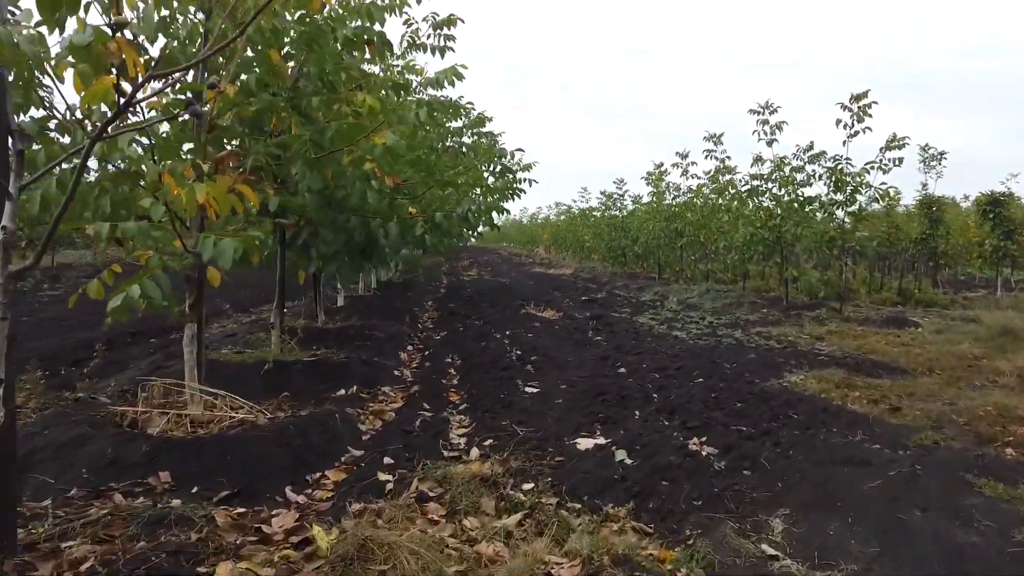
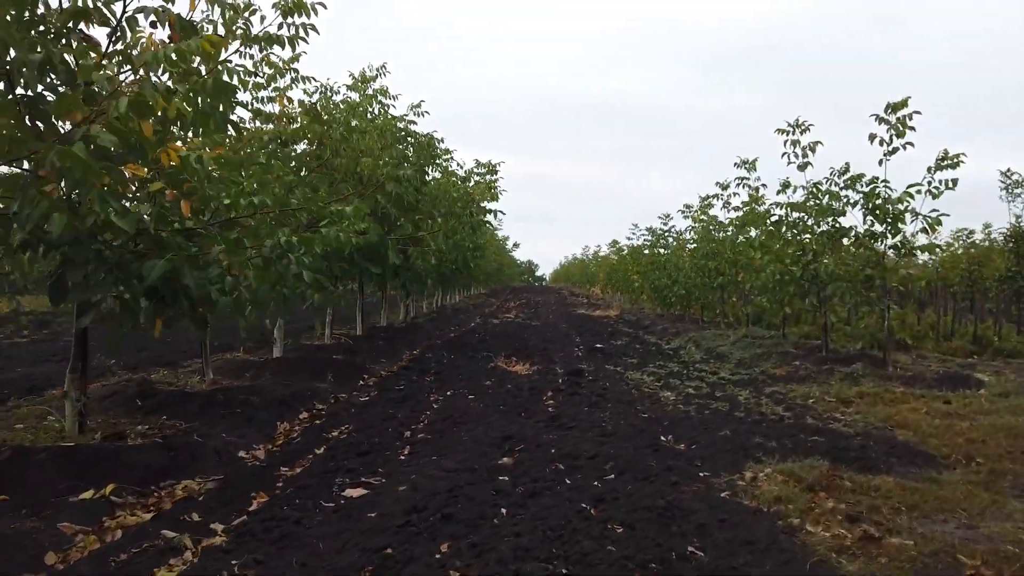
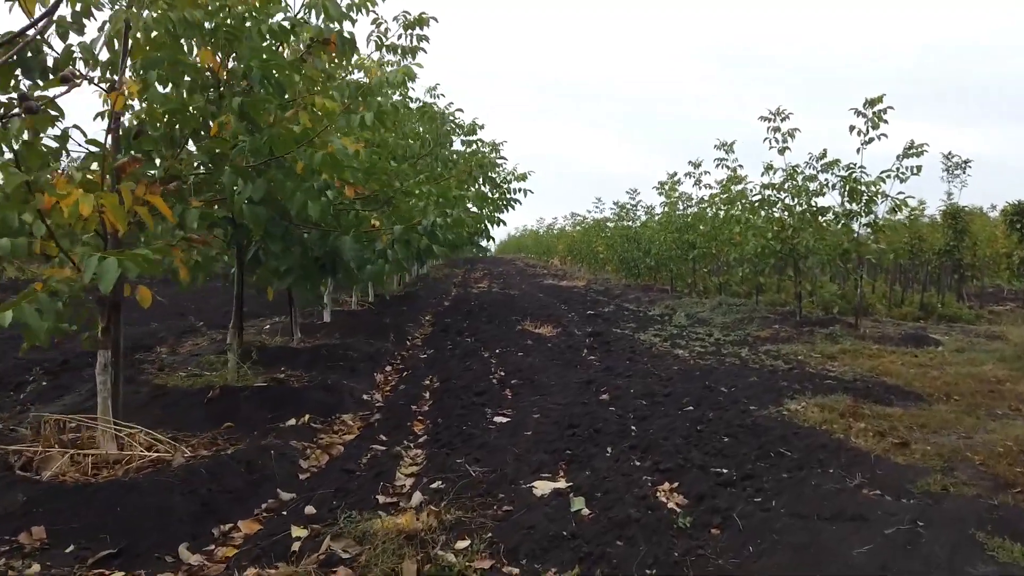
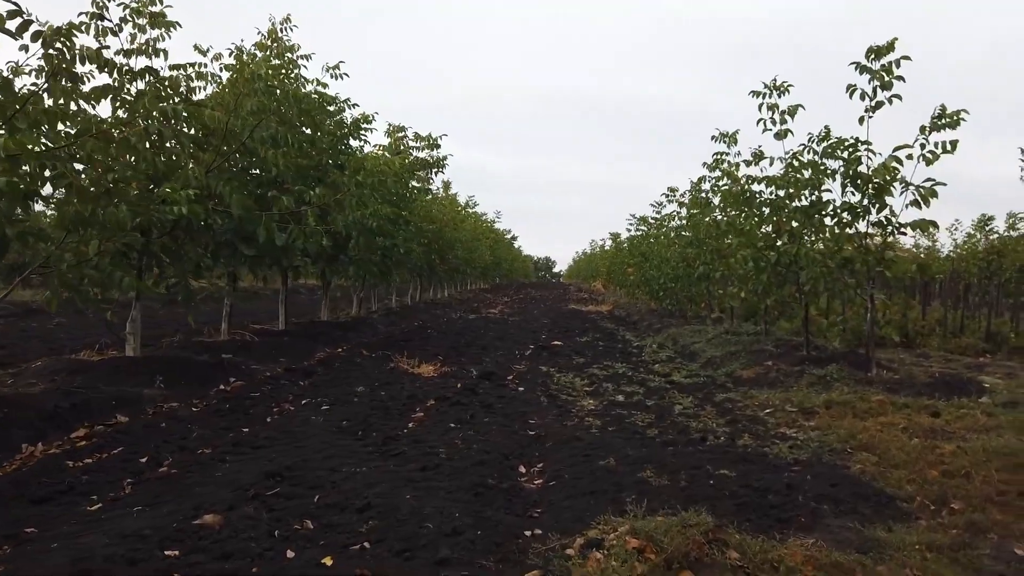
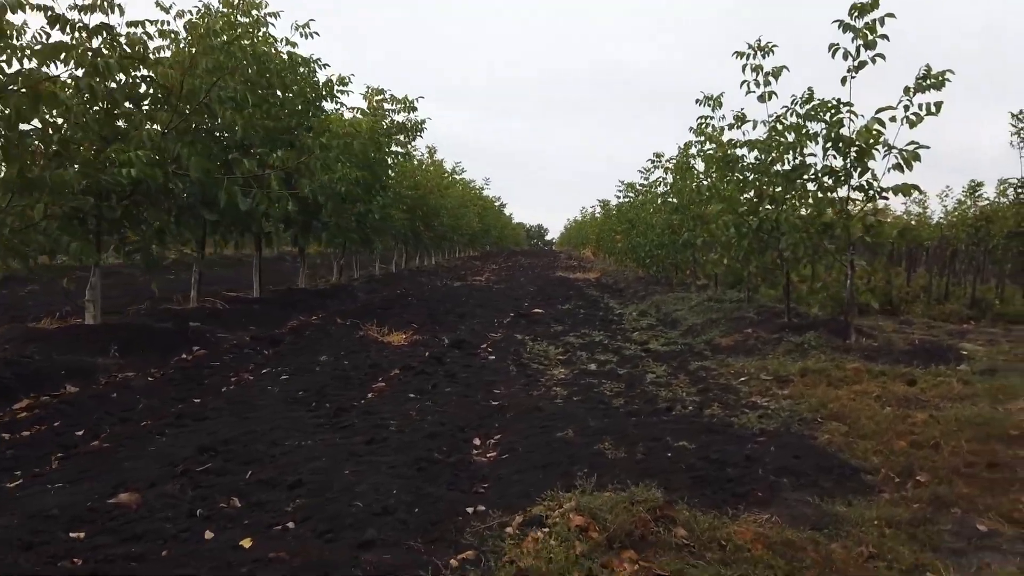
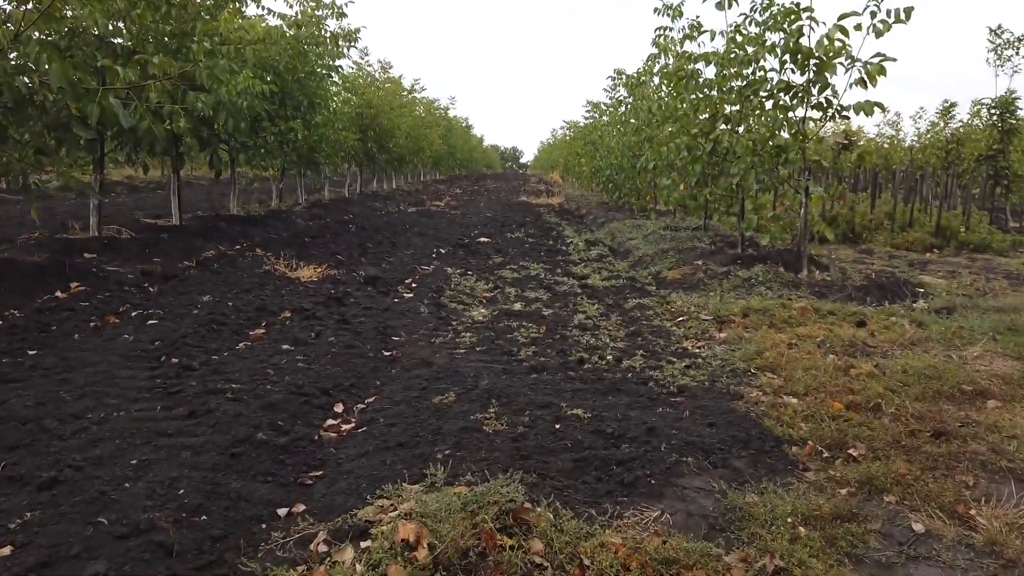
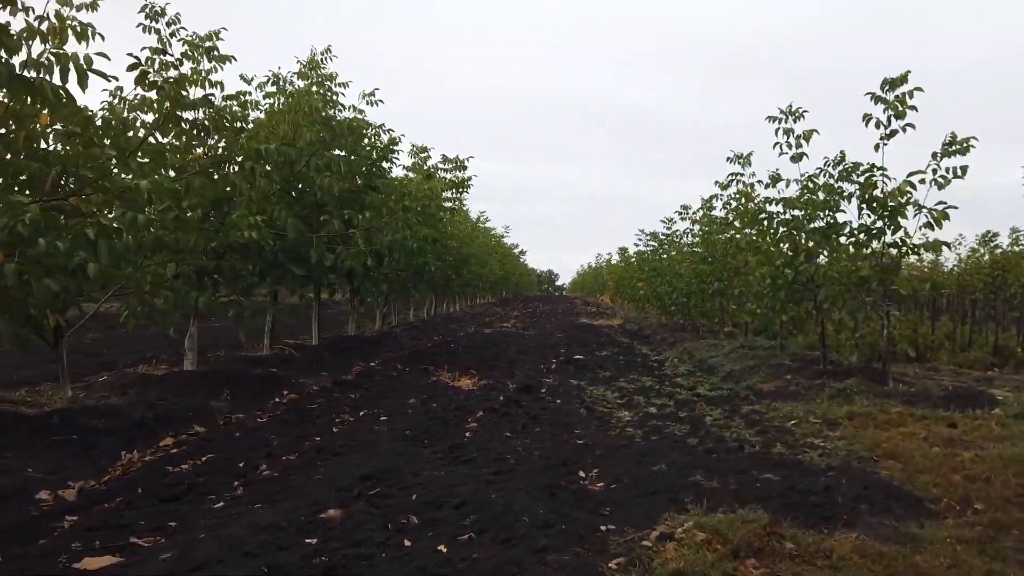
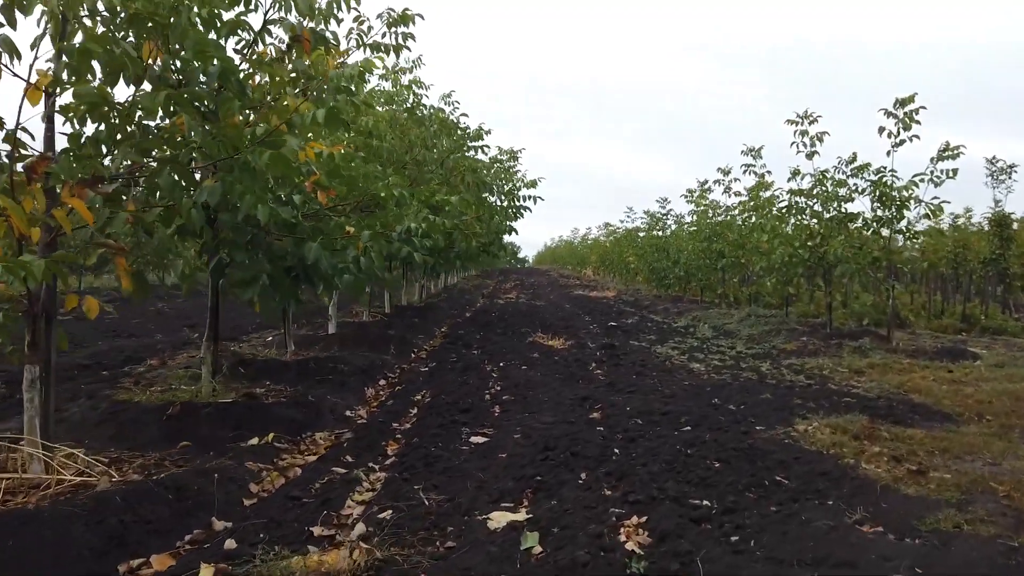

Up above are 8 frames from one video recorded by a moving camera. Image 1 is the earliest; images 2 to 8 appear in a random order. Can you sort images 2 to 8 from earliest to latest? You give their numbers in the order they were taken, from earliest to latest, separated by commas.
3, 8, 2, 7, 4, 5, 6
